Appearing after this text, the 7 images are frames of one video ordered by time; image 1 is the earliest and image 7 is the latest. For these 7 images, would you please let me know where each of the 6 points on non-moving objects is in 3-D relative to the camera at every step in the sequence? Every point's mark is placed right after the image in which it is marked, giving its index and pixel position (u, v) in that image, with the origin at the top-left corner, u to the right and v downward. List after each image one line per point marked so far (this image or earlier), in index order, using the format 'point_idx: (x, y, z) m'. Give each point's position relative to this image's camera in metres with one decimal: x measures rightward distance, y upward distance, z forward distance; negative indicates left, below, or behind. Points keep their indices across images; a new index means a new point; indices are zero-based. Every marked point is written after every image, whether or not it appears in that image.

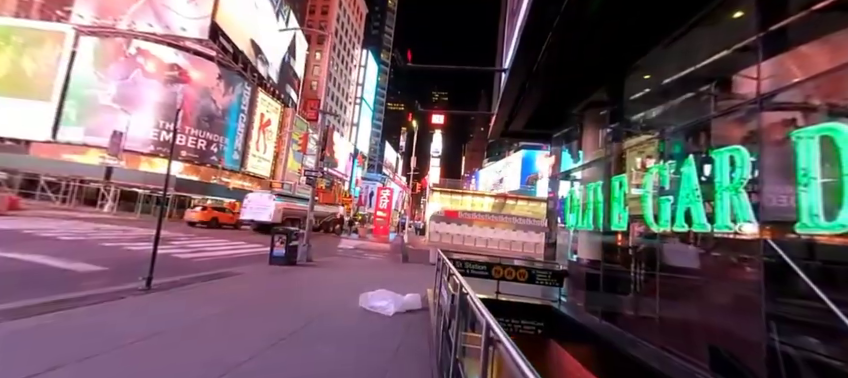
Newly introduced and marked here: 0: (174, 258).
0: (-8.6, -2.4, +10.8) m
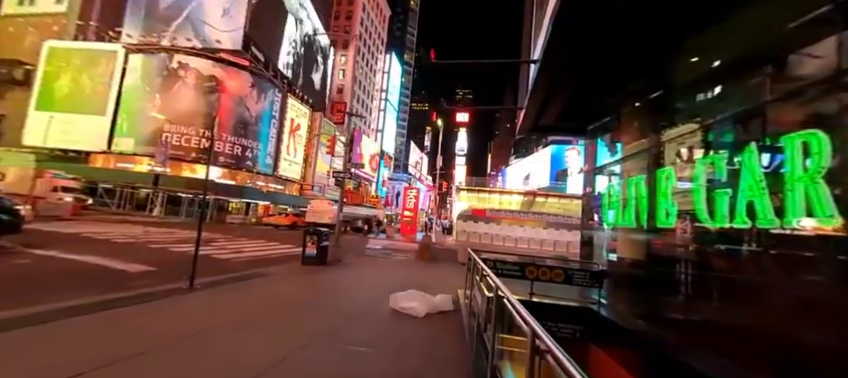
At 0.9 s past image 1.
0: (-7.6, -2.5, +11.3) m
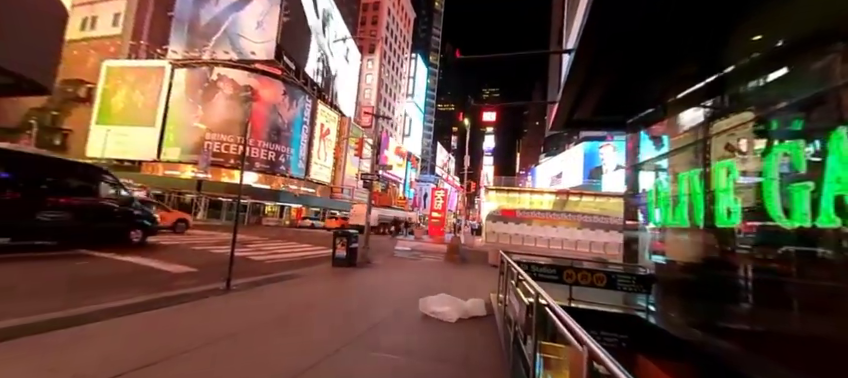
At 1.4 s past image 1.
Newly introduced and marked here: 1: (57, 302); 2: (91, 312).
0: (-6.5, -2.7, +11.8) m
1: (-6.2, -1.9, +5.3) m
2: (-4.9, -1.8, +4.6) m
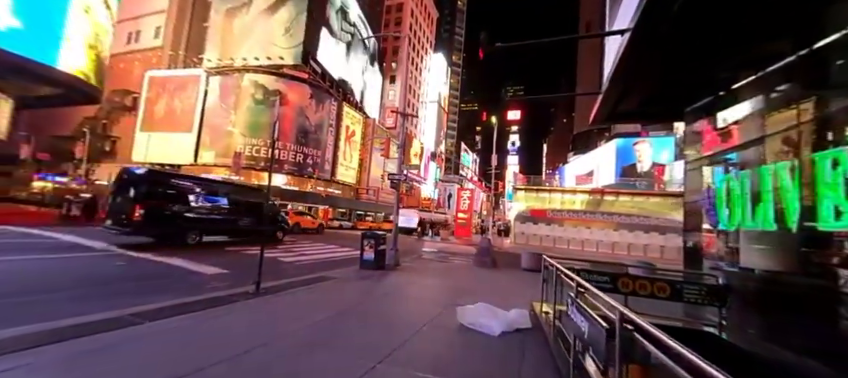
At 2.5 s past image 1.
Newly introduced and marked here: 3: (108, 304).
0: (-5.4, -2.7, +11.8) m
1: (-5.6, -2.0, +5.3) m
2: (-4.4, -1.9, +4.6) m
3: (-5.4, -2.0, +5.4) m
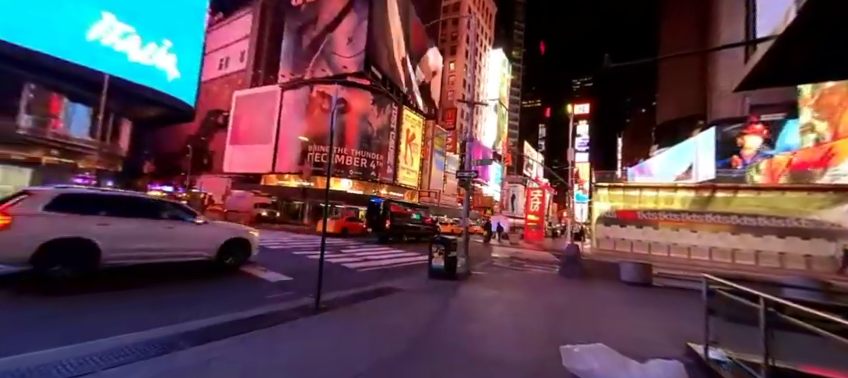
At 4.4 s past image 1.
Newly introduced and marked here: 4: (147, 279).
0: (-2.9, -2.8, +11.4) m
1: (-4.3, -2.0, +5.0) m
2: (-3.2, -1.9, +4.1) m
3: (-4.1, -2.0, +5.1) m
4: (-6.8, -2.2, +7.8) m
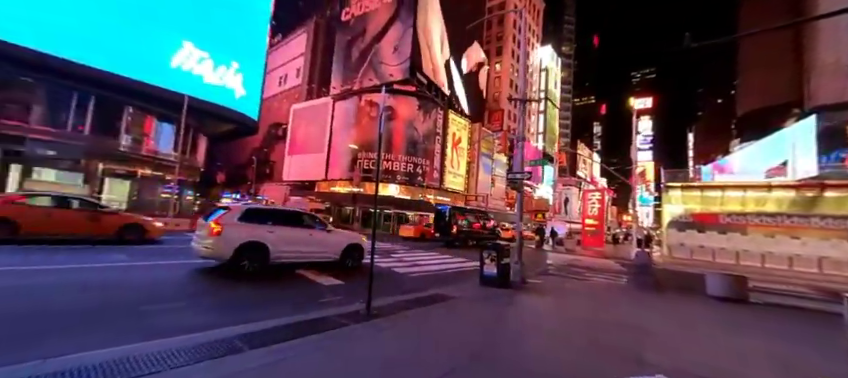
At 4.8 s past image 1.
0: (-1.1, -2.9, +11.3) m
1: (-3.5, -2.1, +5.3) m
2: (-2.5, -1.9, +4.2) m
3: (-3.2, -2.1, +5.3) m
4: (-5.5, -2.4, +8.4) m
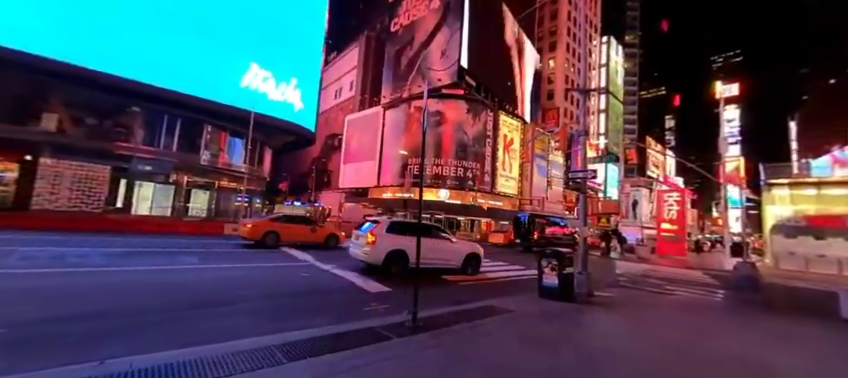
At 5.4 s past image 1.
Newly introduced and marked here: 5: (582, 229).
0: (+0.6, -3.1, +10.8) m
1: (-2.6, -2.2, +5.3) m
2: (-1.9, -2.0, +4.1) m
3: (-2.4, -2.2, +5.3) m
4: (-4.2, -2.5, +8.6) m
5: (+5.6, -1.5, +11.5) m
